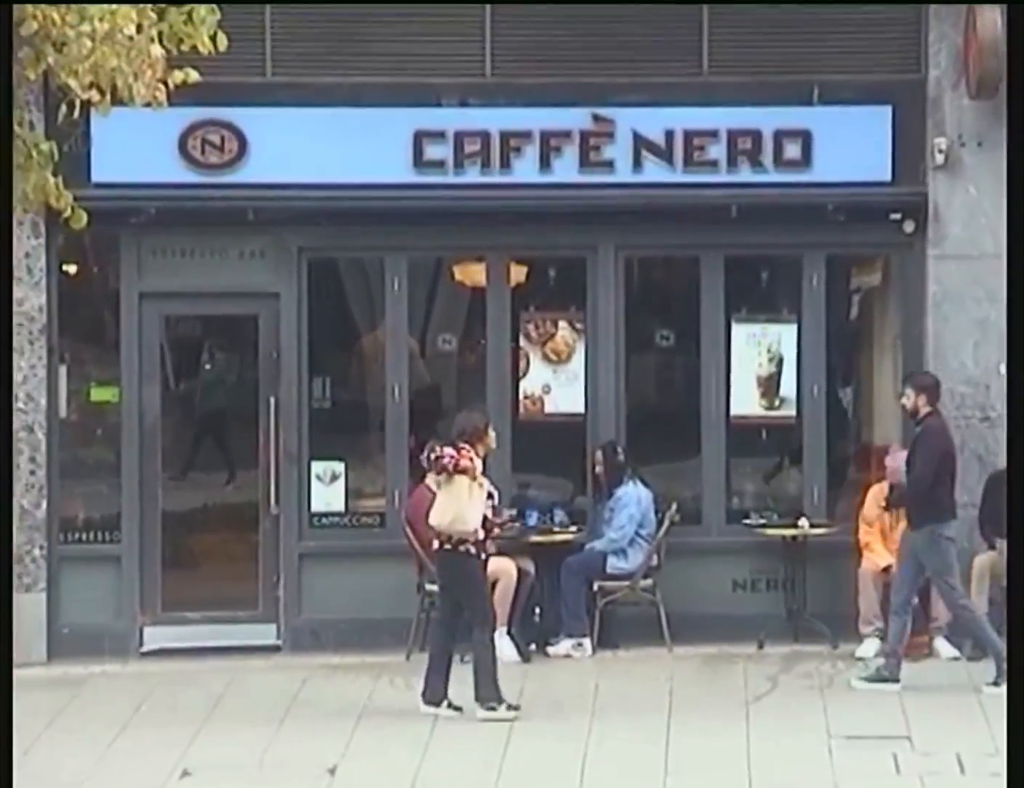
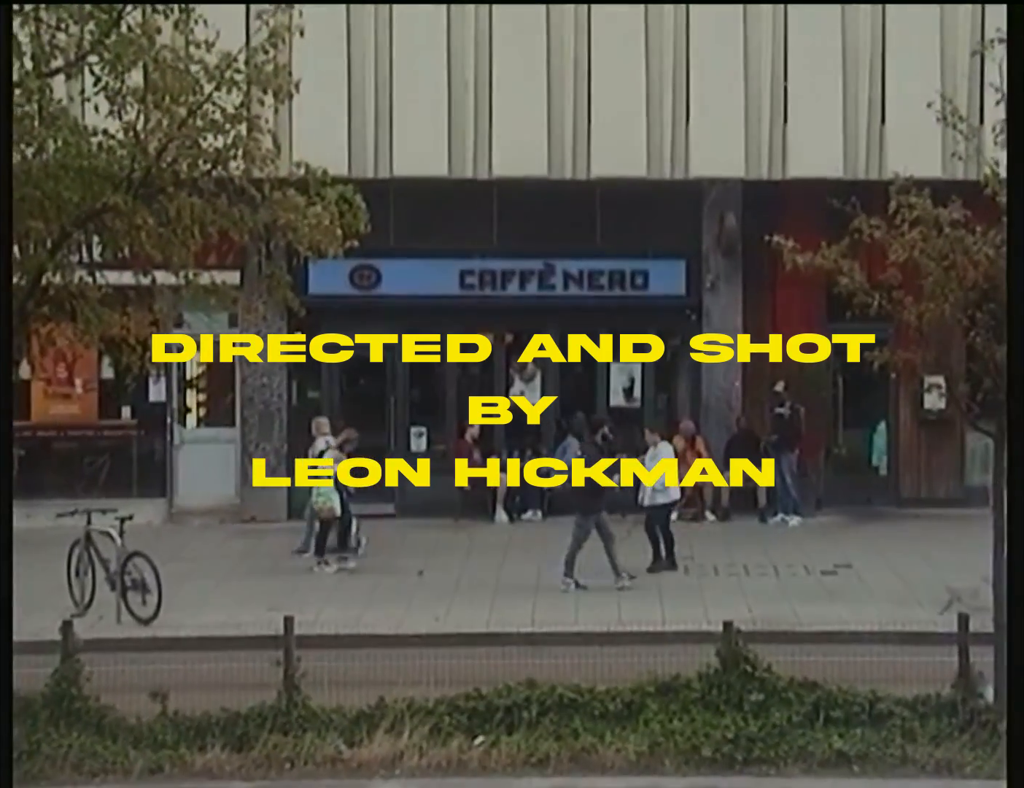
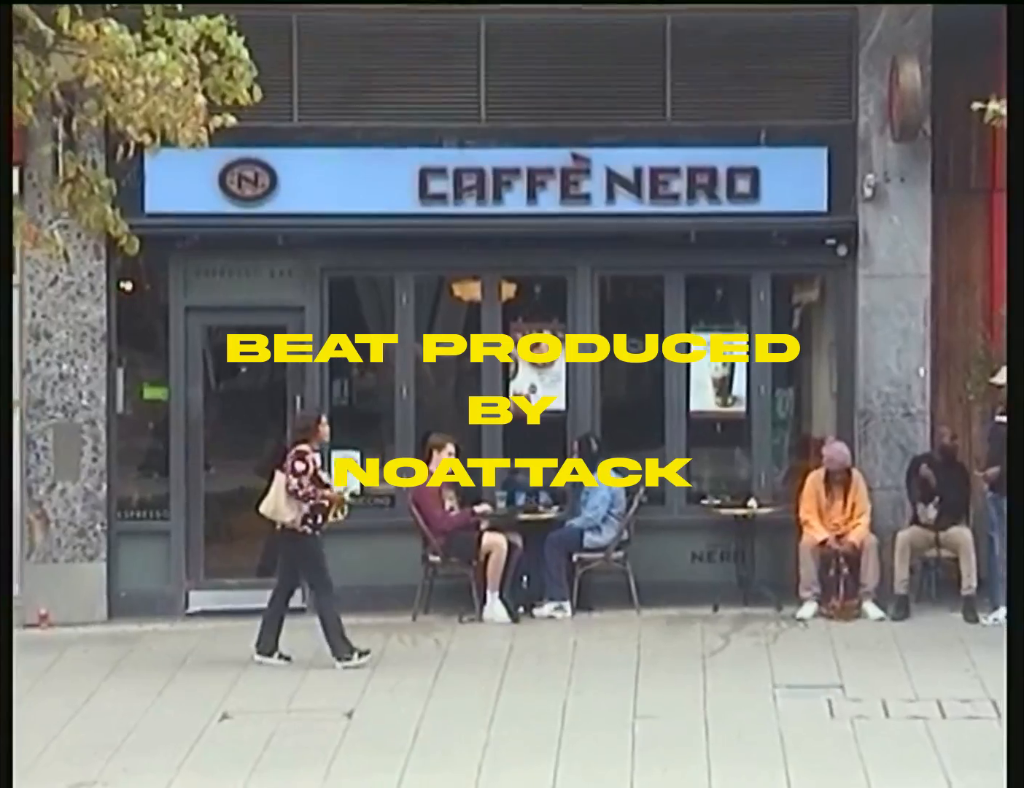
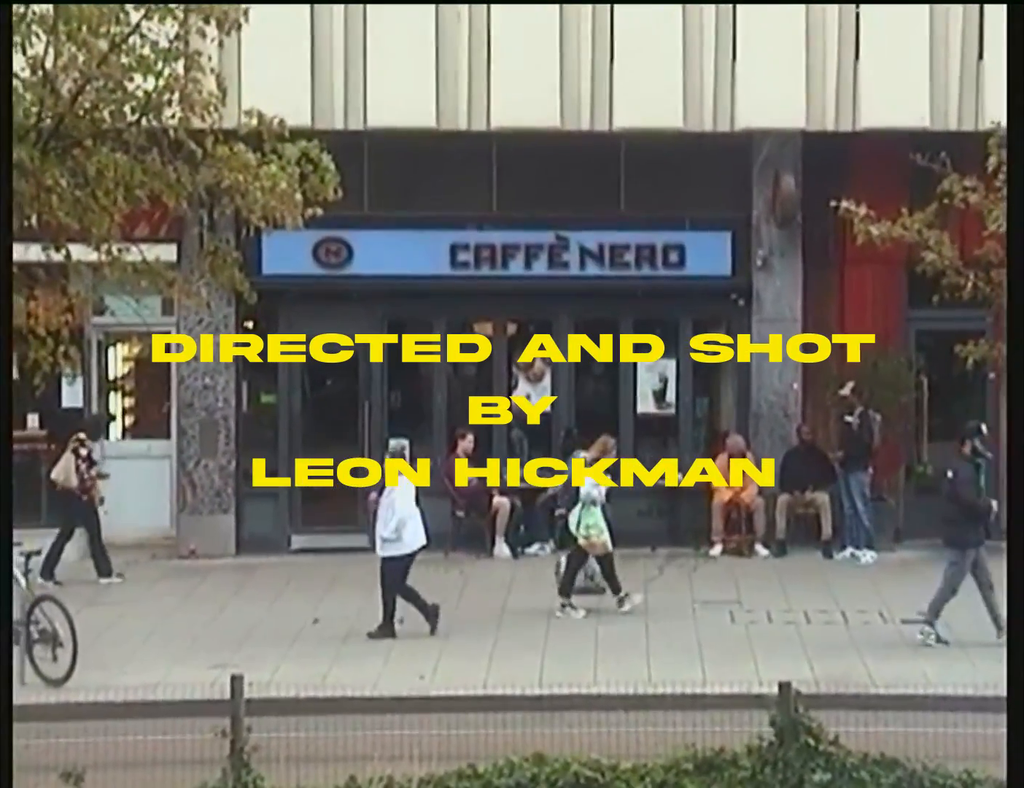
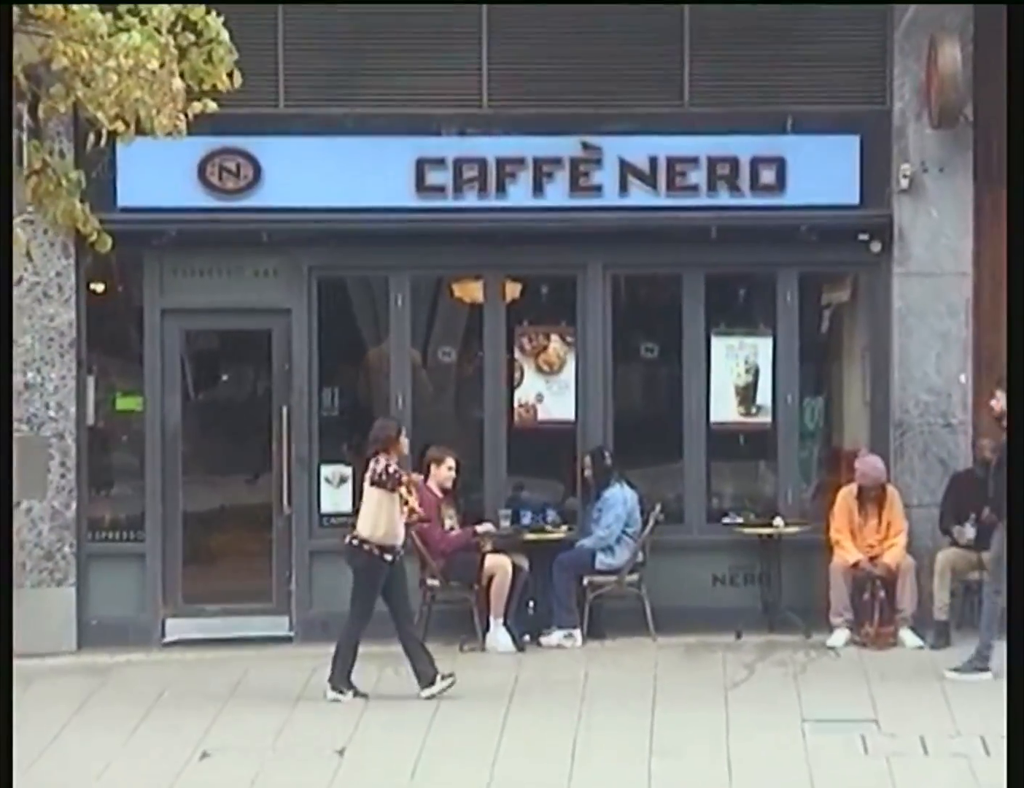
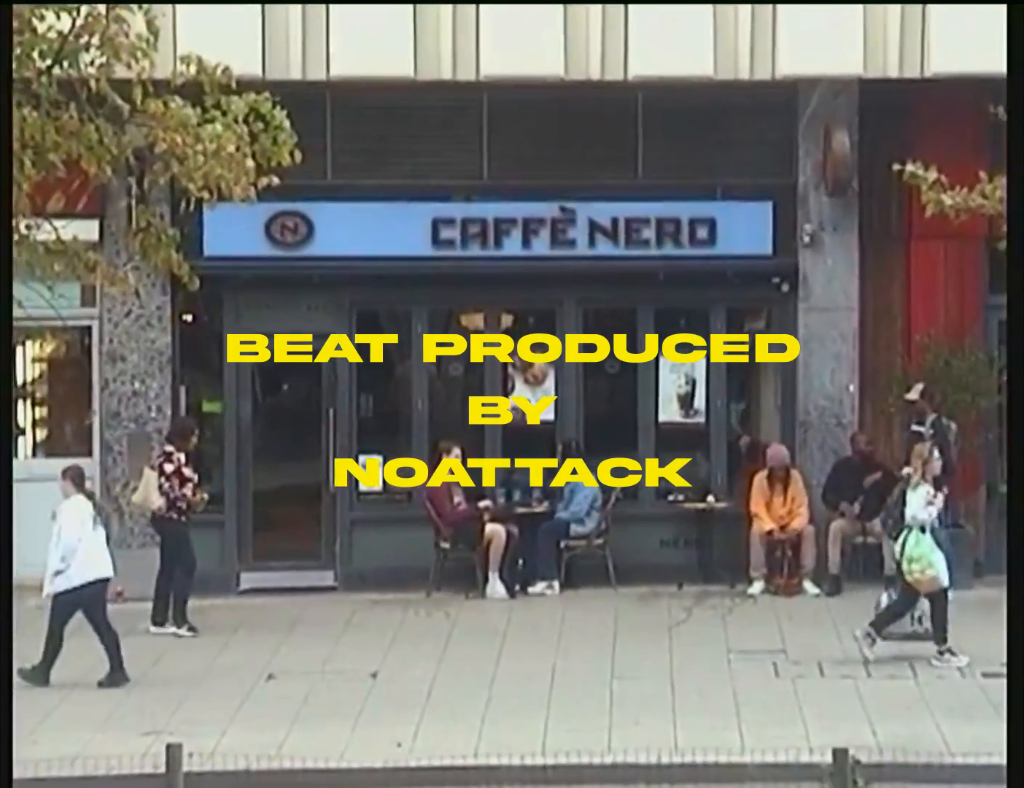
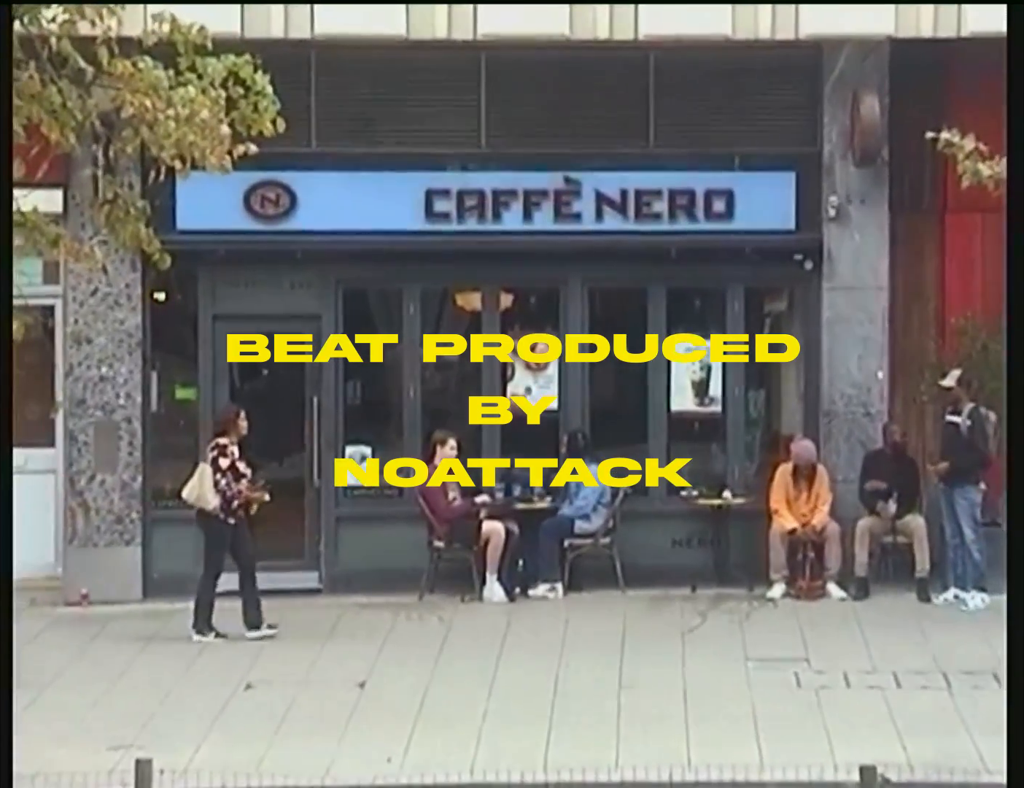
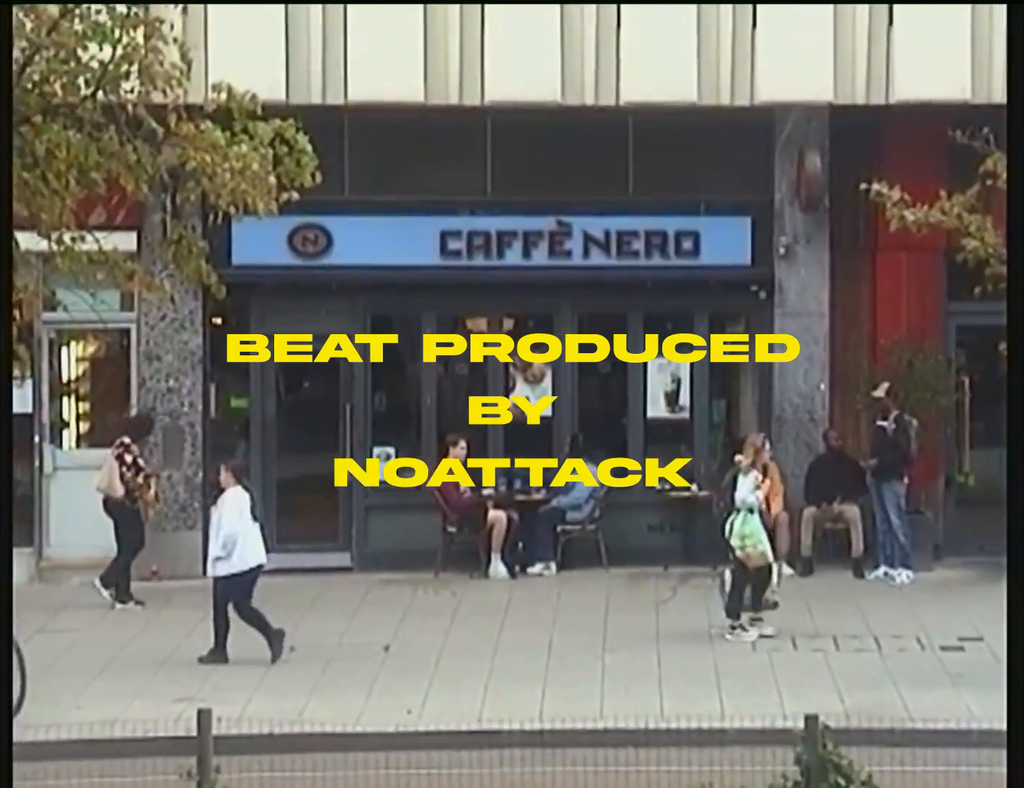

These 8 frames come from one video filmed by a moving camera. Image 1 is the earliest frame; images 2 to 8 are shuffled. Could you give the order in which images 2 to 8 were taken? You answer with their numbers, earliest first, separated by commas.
5, 3, 7, 6, 8, 4, 2
